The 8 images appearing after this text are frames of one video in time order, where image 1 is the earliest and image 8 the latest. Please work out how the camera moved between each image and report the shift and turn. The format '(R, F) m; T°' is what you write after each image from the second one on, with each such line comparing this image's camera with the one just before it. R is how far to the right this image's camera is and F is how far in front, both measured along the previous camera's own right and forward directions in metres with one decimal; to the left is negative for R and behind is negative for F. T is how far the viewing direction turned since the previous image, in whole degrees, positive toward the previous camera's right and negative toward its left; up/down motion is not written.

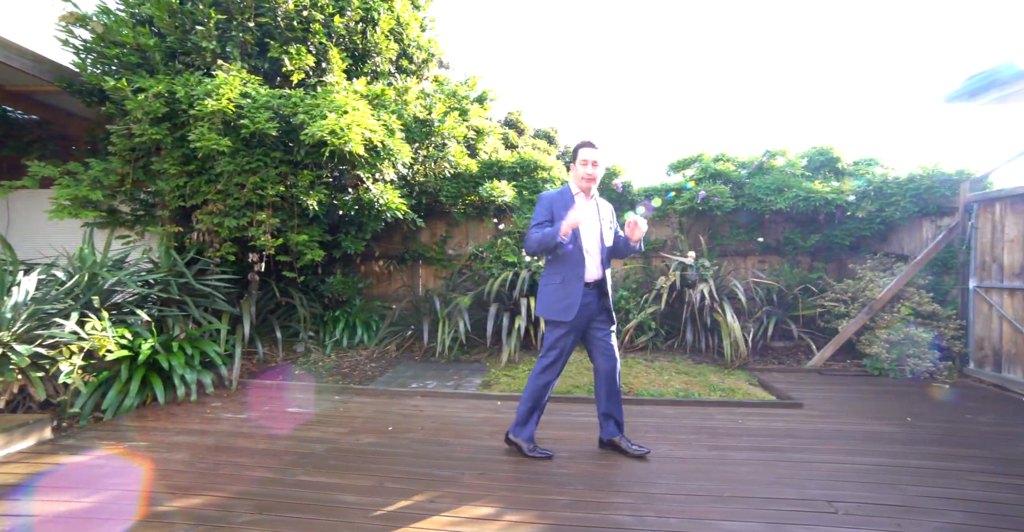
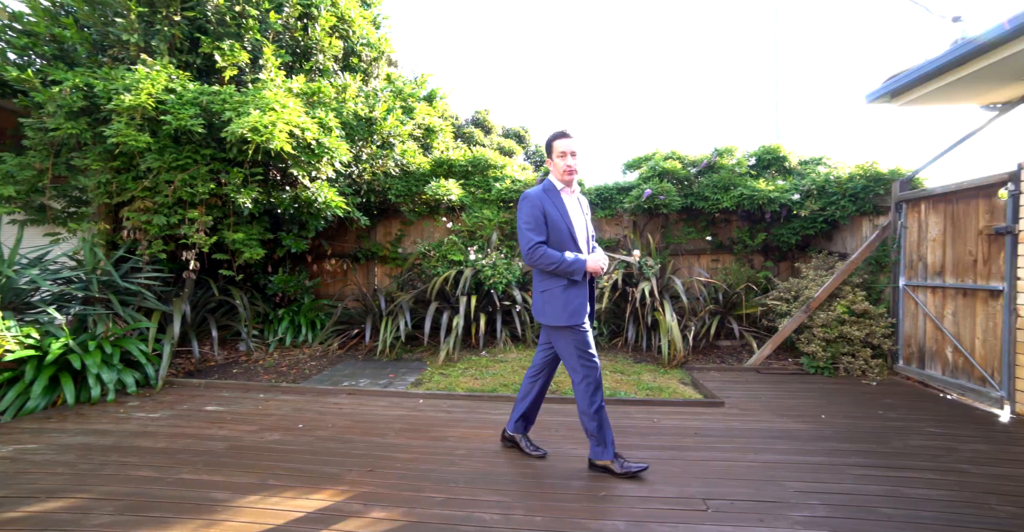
(+0.4, 0.0) m; +1°
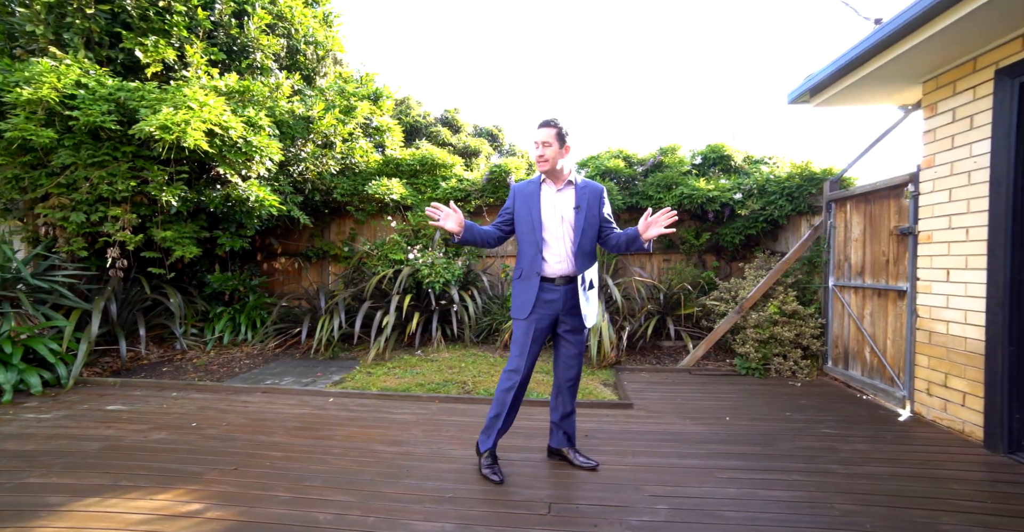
(+0.6, 0.0) m; 0°
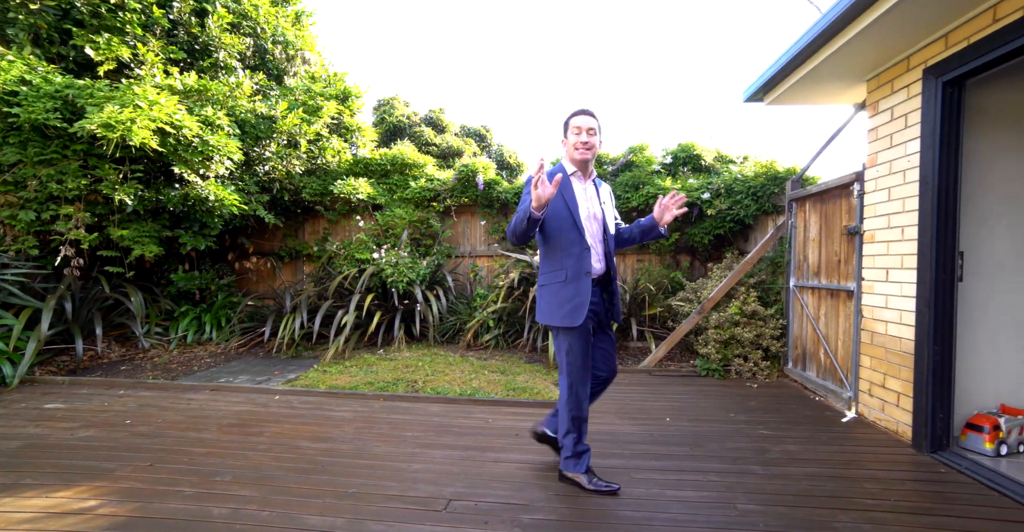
(+0.4, 0.0) m; 0°
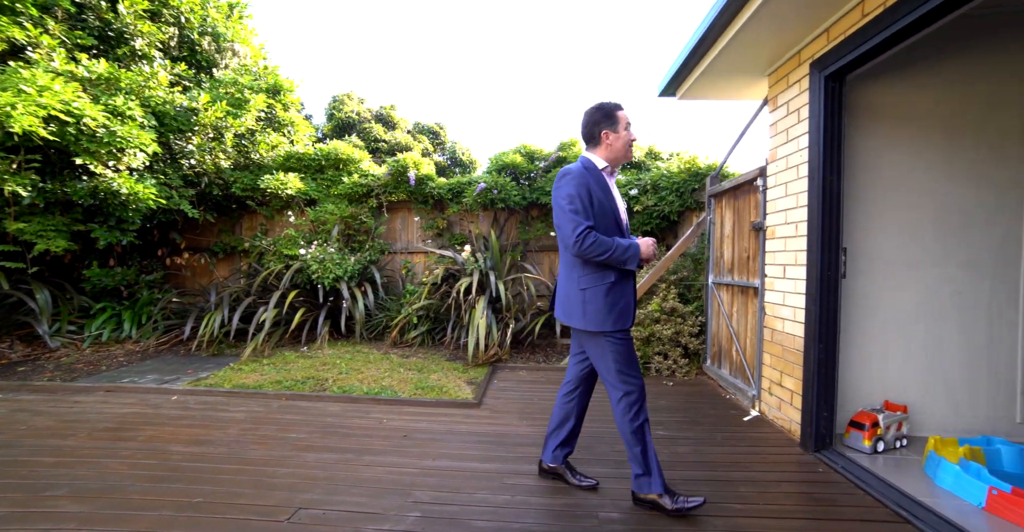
(+0.4, +0.1) m; +3°
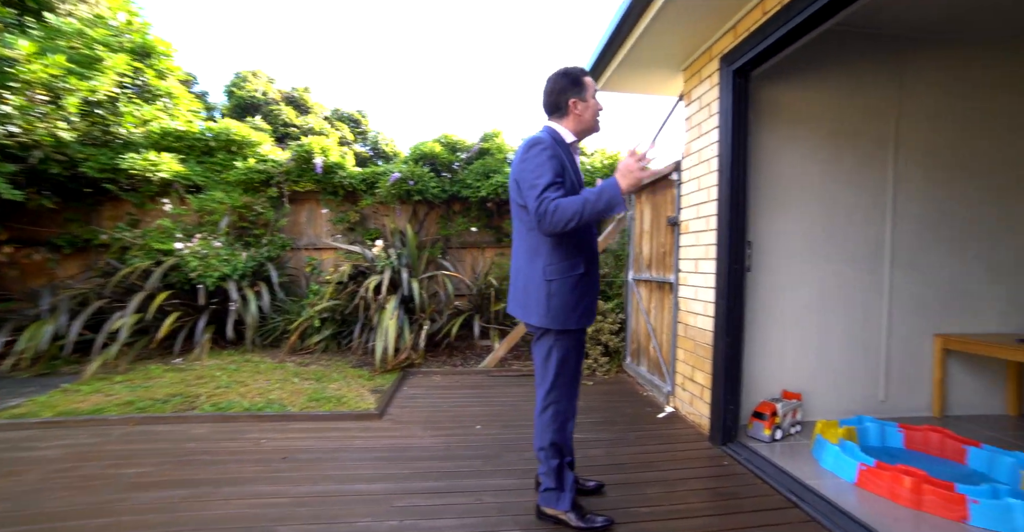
(+0.1, +0.2) m; +8°
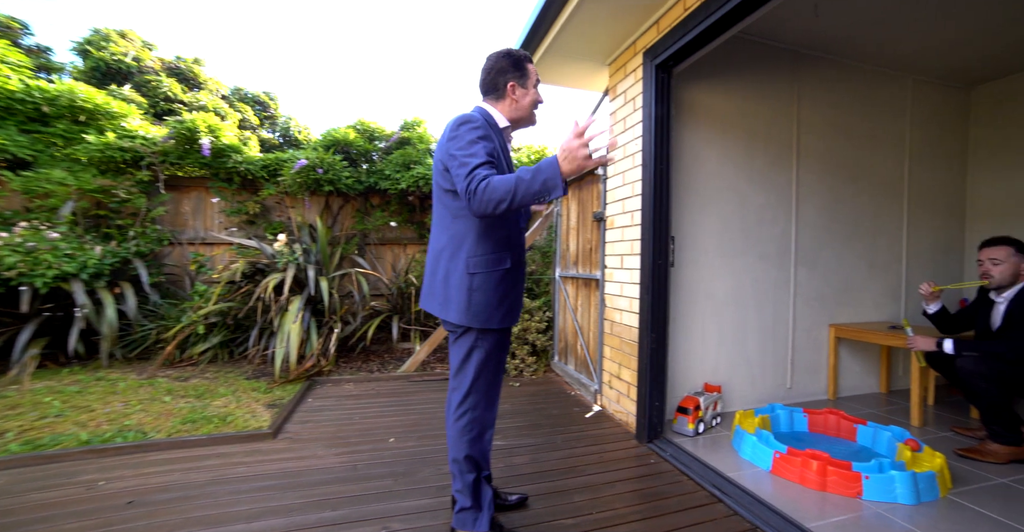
(0.0, +0.2) m; +9°
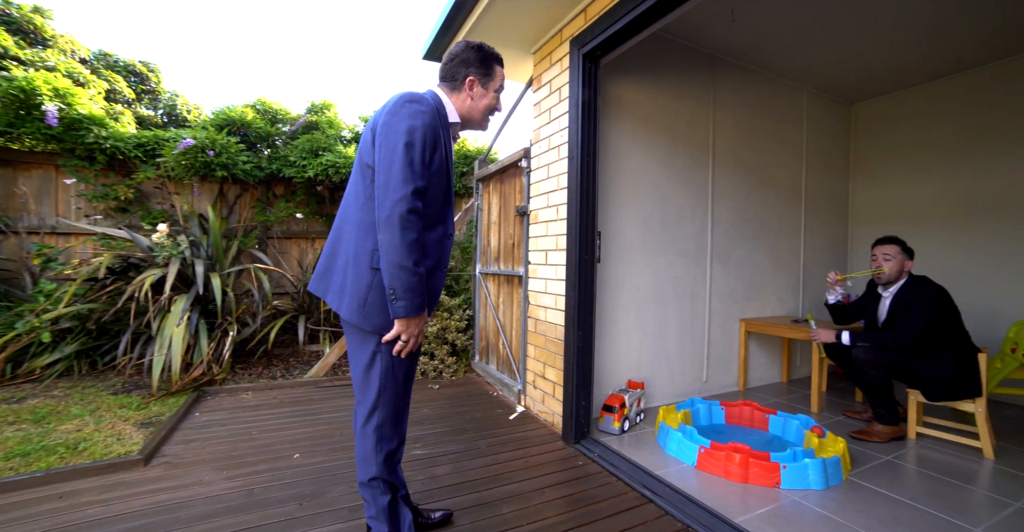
(0.0, +0.2) m; +10°
